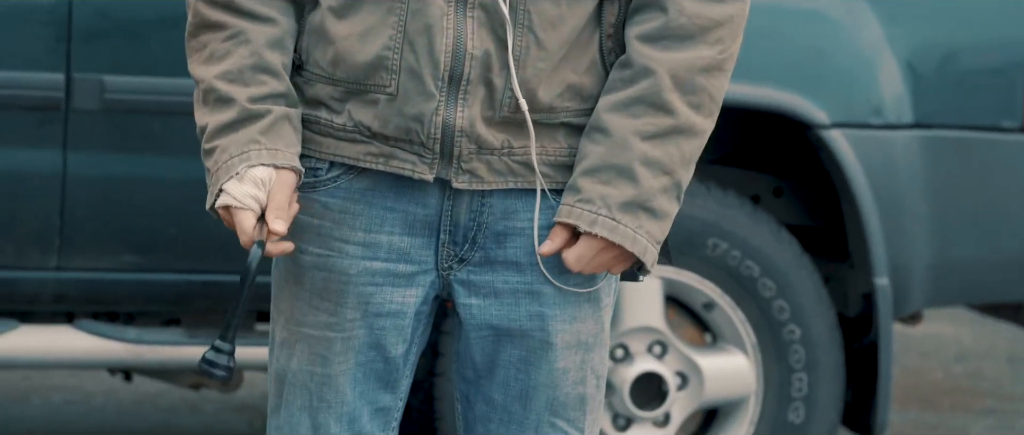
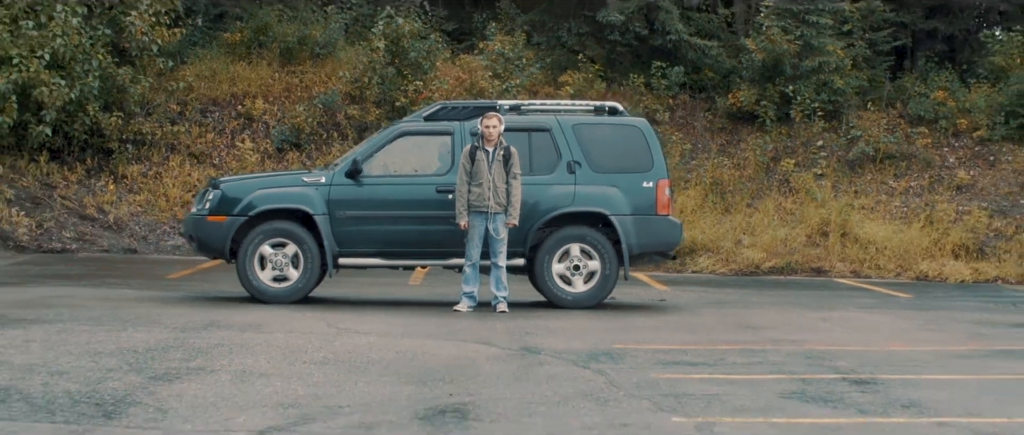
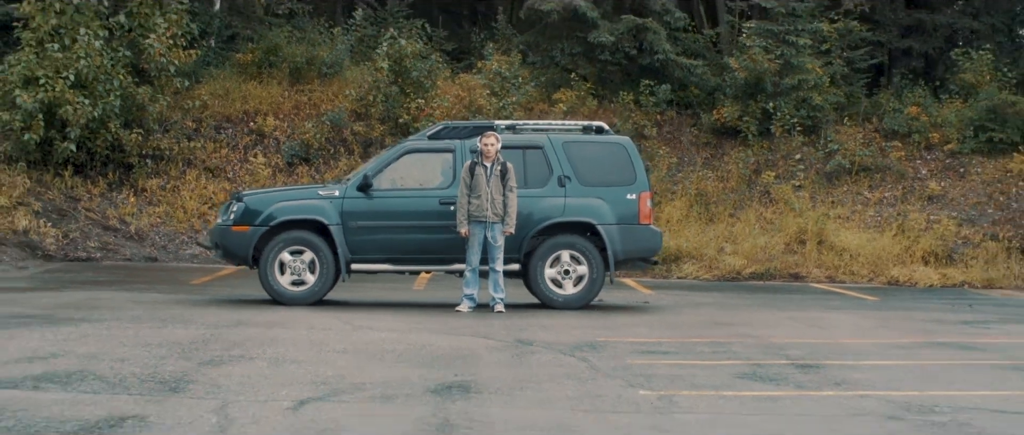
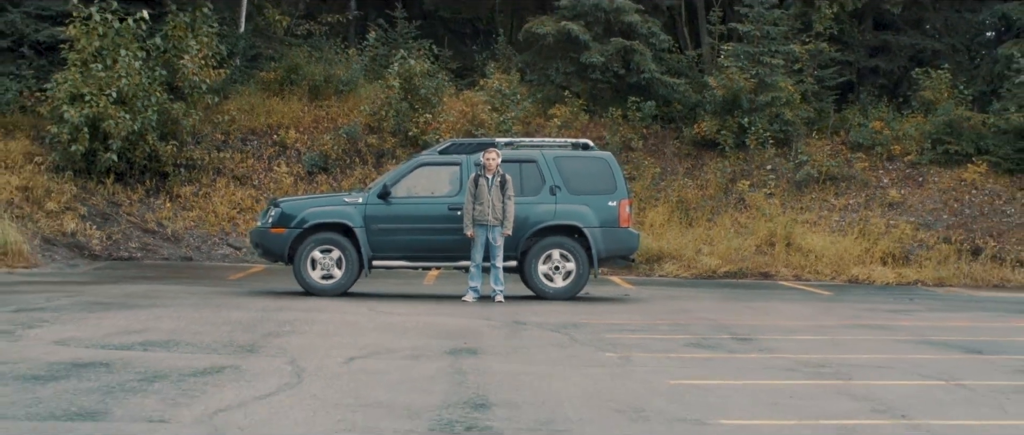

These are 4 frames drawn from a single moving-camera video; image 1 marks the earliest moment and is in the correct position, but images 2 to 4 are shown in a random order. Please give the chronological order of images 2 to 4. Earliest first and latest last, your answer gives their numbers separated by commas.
2, 3, 4
